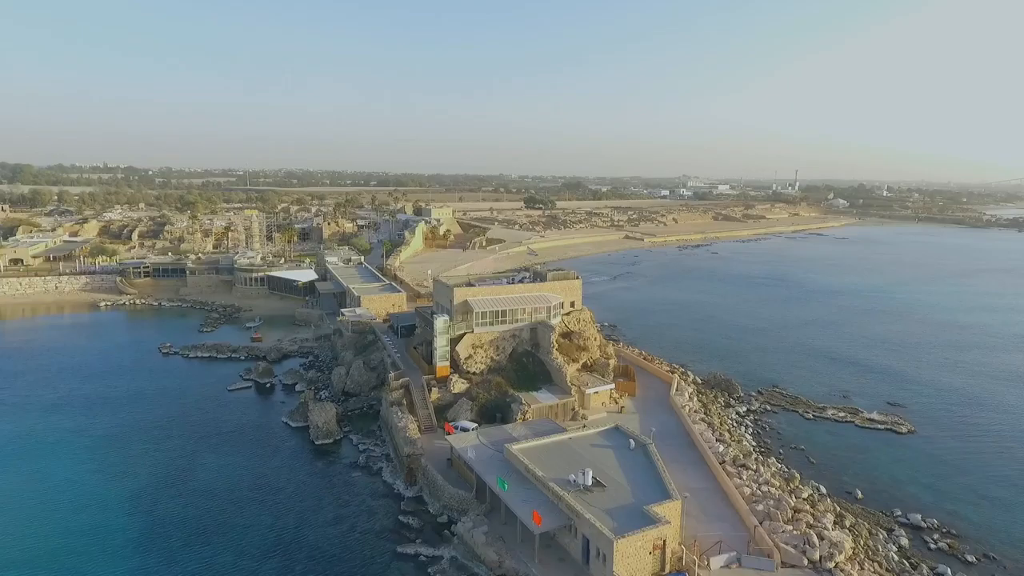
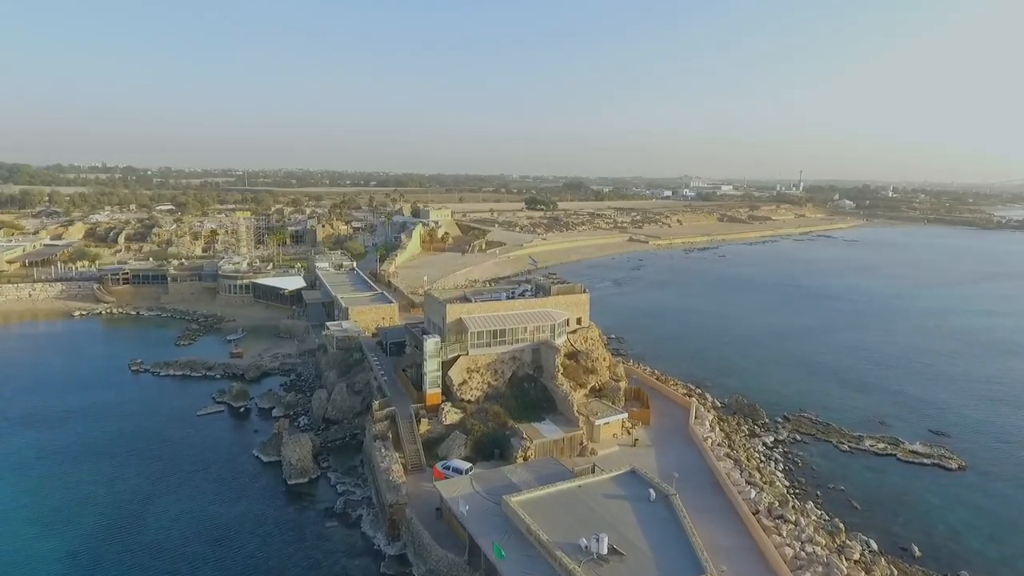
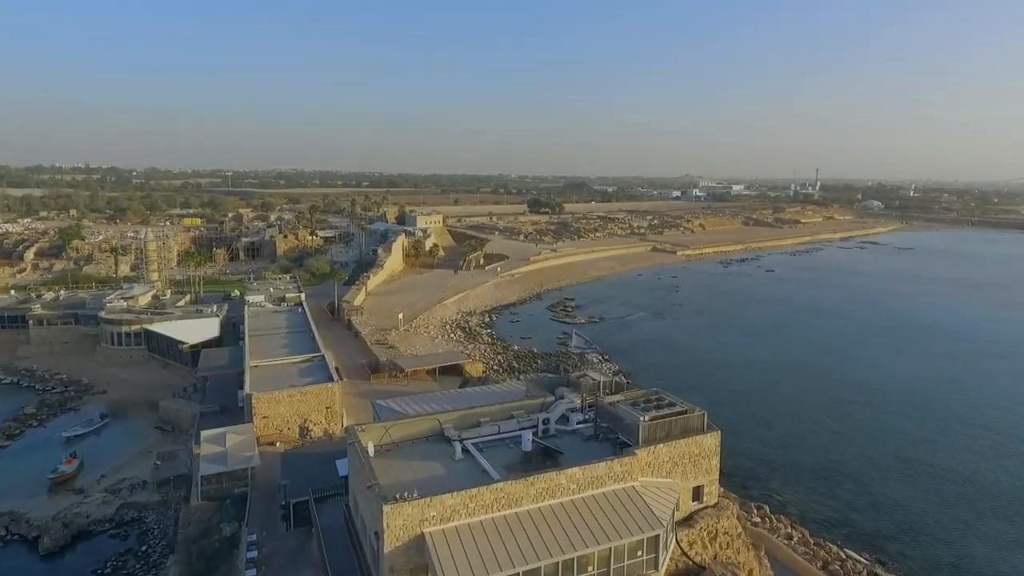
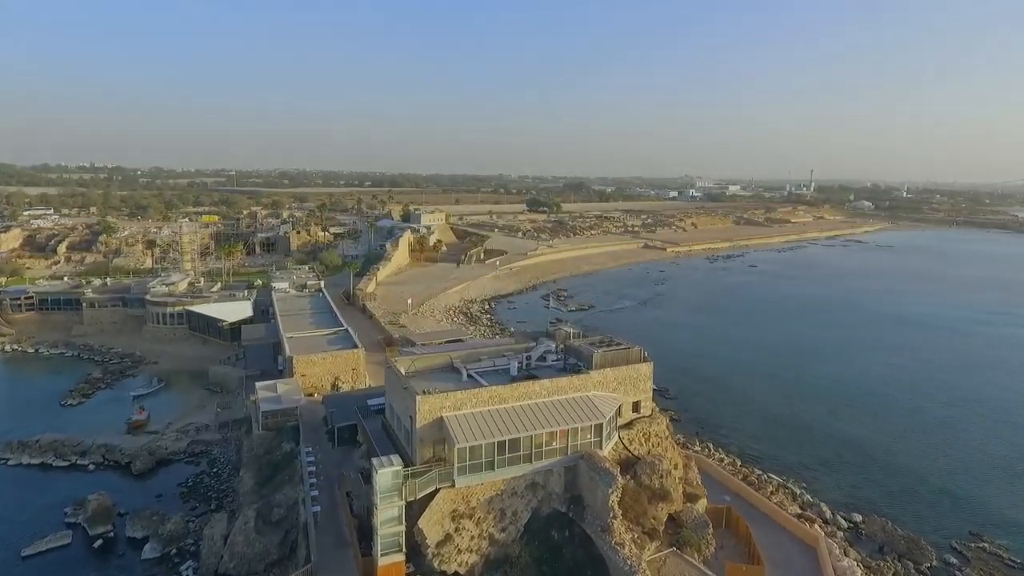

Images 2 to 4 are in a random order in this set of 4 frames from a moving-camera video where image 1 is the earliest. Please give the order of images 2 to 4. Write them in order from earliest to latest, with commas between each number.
2, 4, 3
